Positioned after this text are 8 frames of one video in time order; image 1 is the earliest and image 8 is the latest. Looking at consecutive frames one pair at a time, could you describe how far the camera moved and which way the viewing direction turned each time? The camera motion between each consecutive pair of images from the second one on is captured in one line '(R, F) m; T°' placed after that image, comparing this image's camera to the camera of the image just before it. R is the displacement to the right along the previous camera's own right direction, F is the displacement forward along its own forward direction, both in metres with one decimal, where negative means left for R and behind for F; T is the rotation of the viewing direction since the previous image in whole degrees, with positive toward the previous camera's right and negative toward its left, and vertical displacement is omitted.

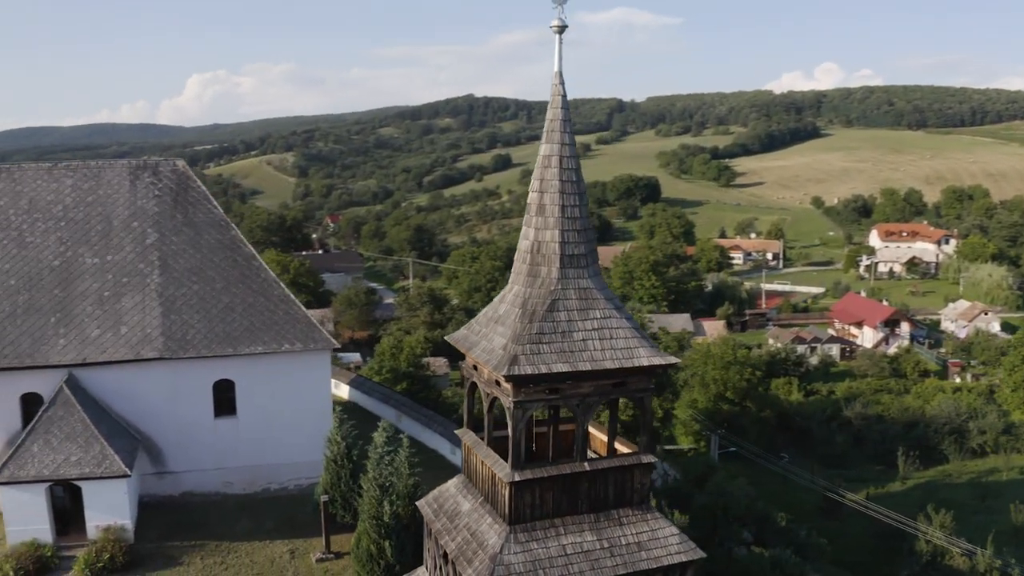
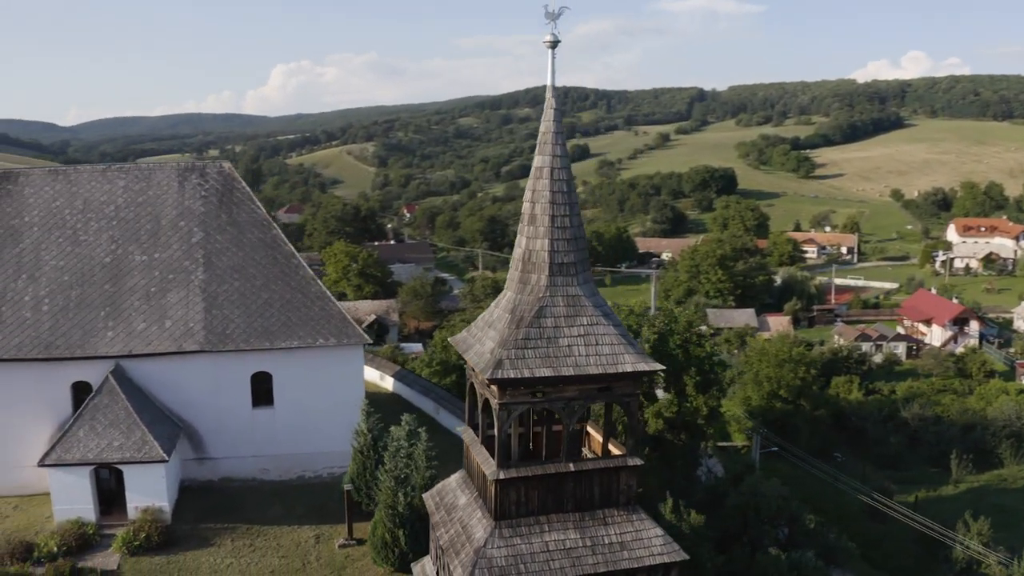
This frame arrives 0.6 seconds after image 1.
(+1.0, -0.4) m; -5°
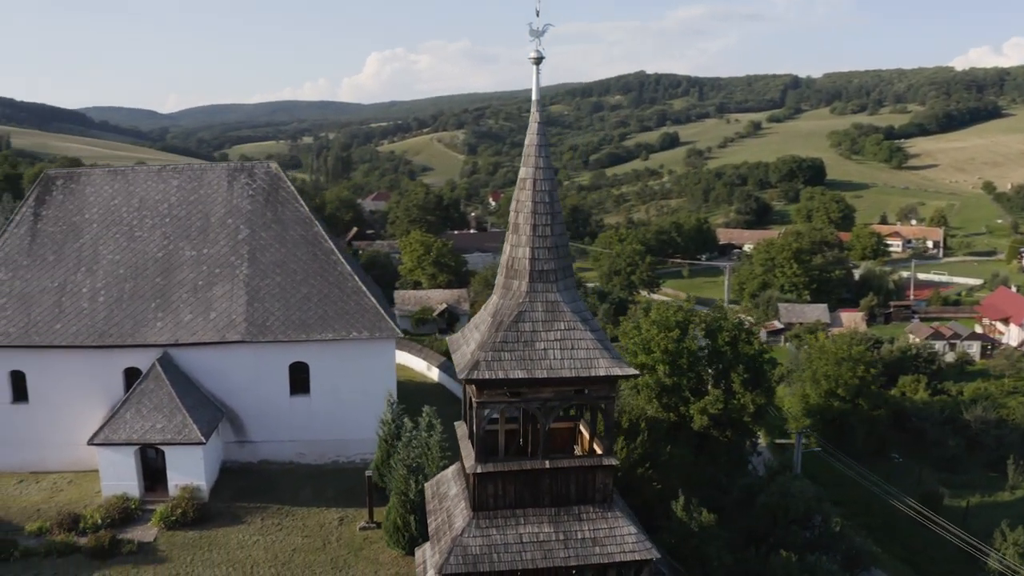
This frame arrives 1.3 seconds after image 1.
(+1.3, -0.6) m; -5°
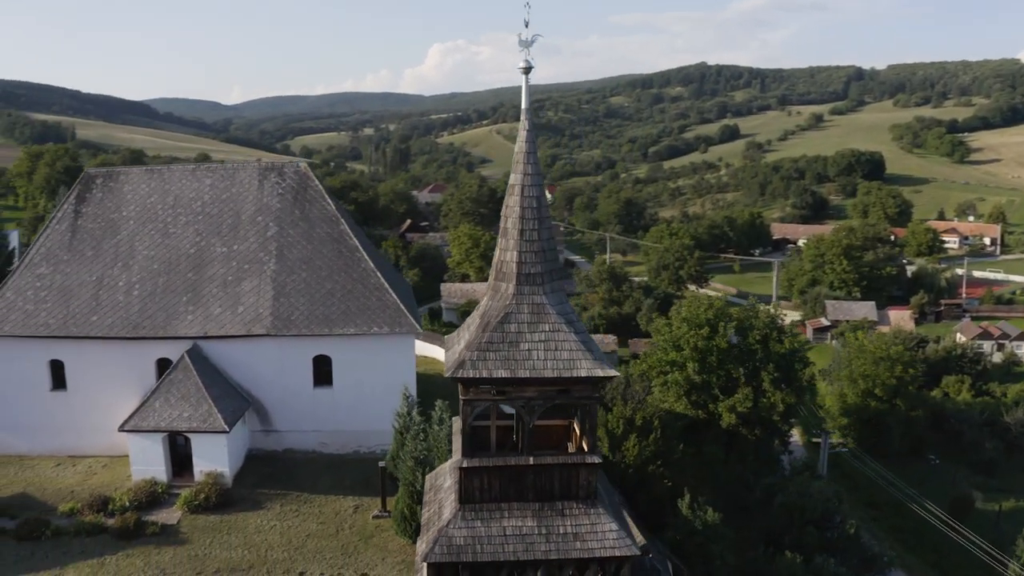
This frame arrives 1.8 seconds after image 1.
(+0.9, -0.5) m; -4°
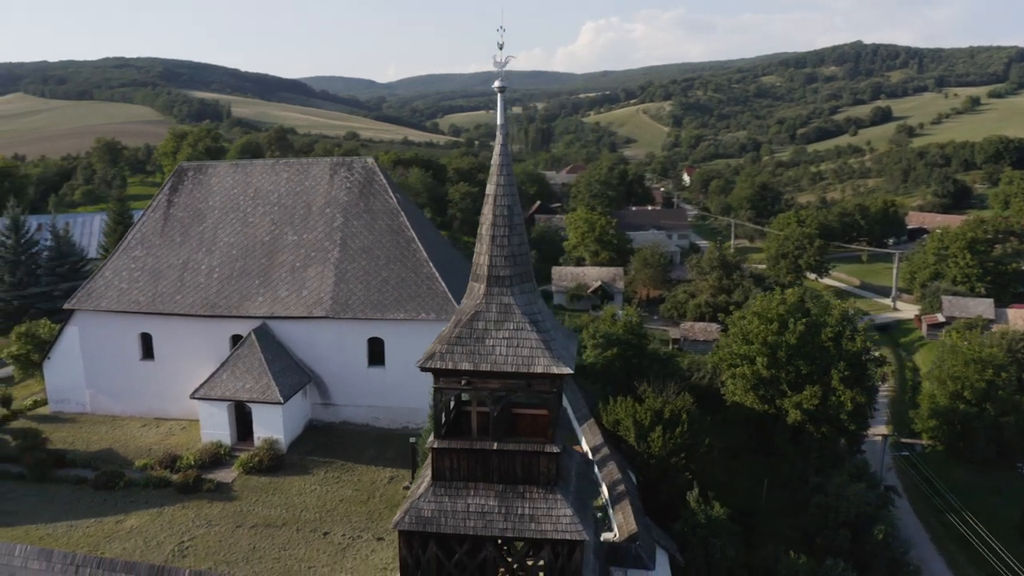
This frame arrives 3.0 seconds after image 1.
(+2.3, -1.1) m; -9°
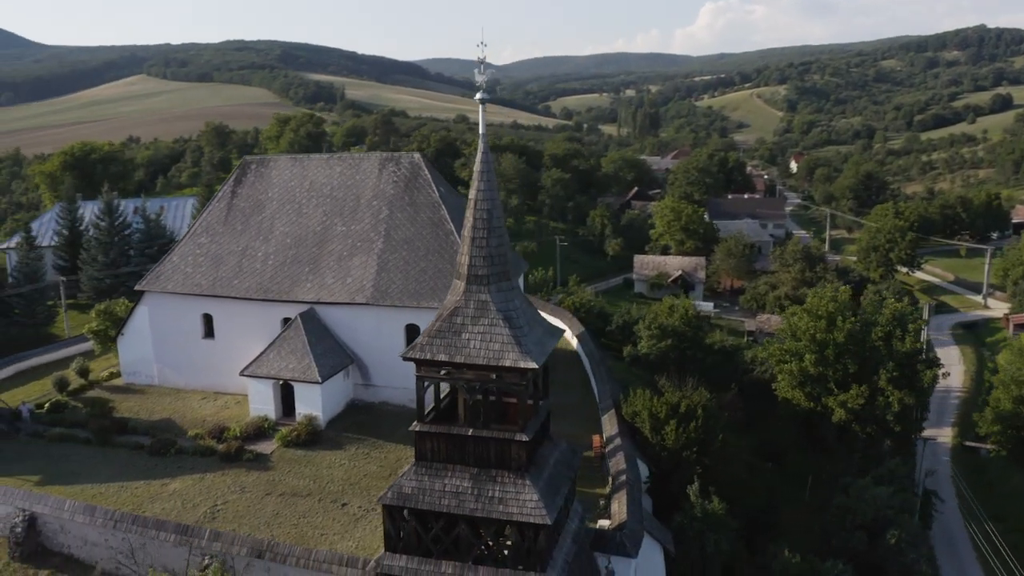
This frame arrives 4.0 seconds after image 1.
(+1.9, -0.9) m; -7°
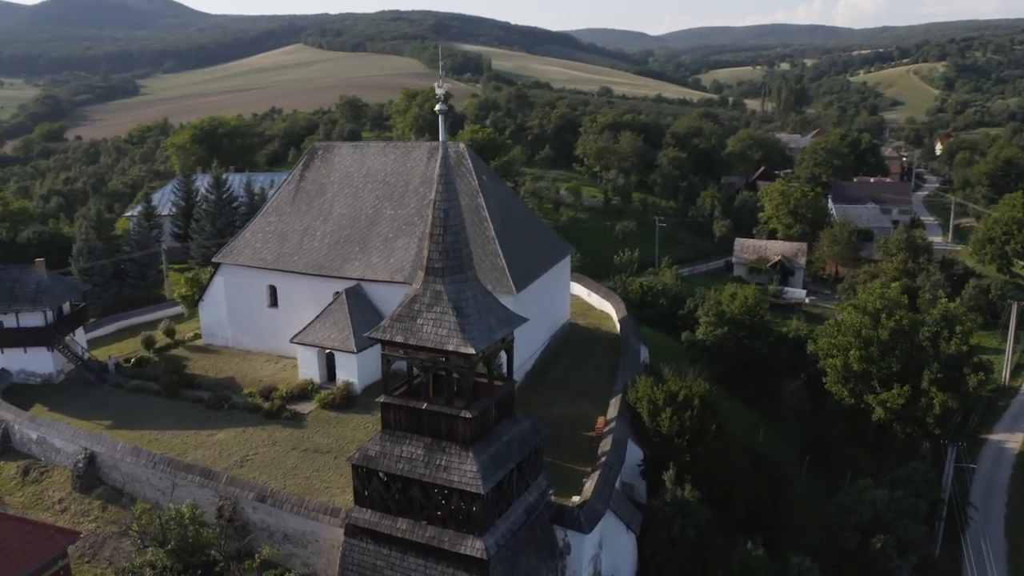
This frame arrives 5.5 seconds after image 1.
(+3.0, -1.4) m; -9°
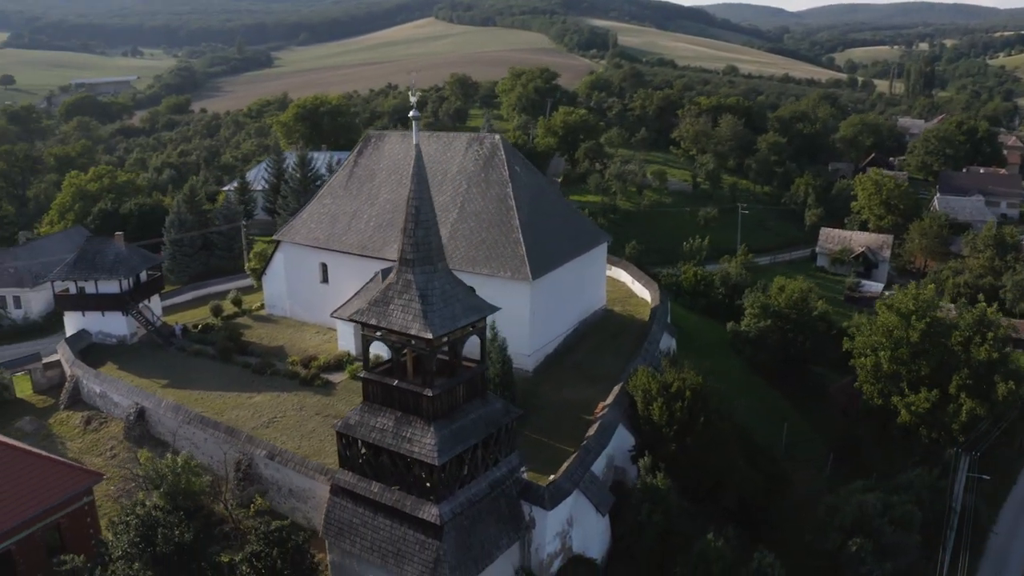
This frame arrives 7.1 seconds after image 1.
(+2.8, -1.4) m; -7°
